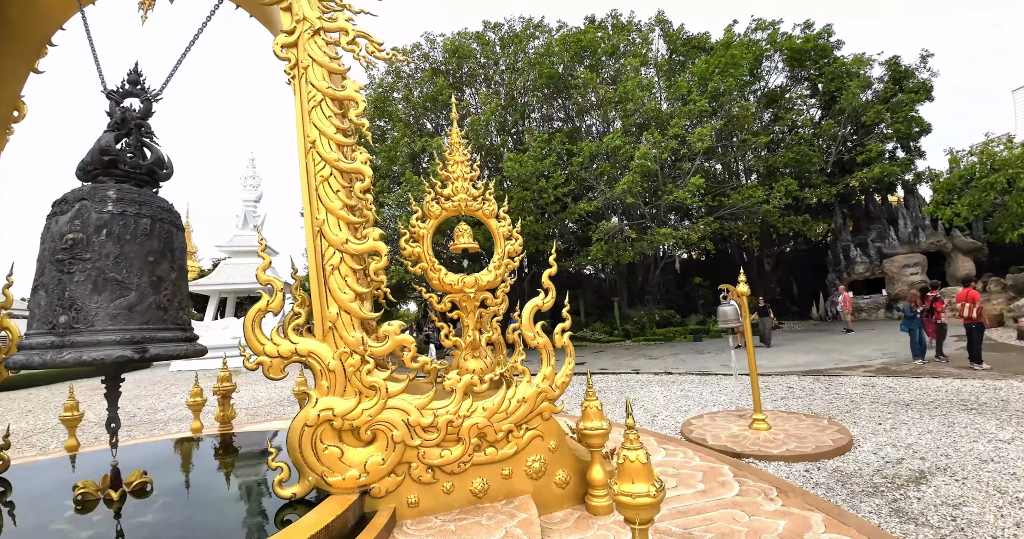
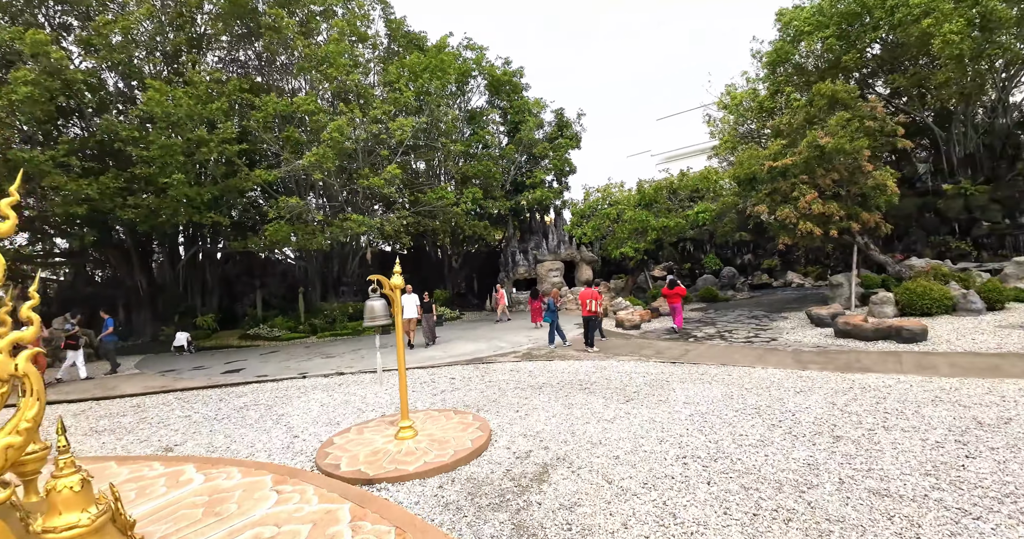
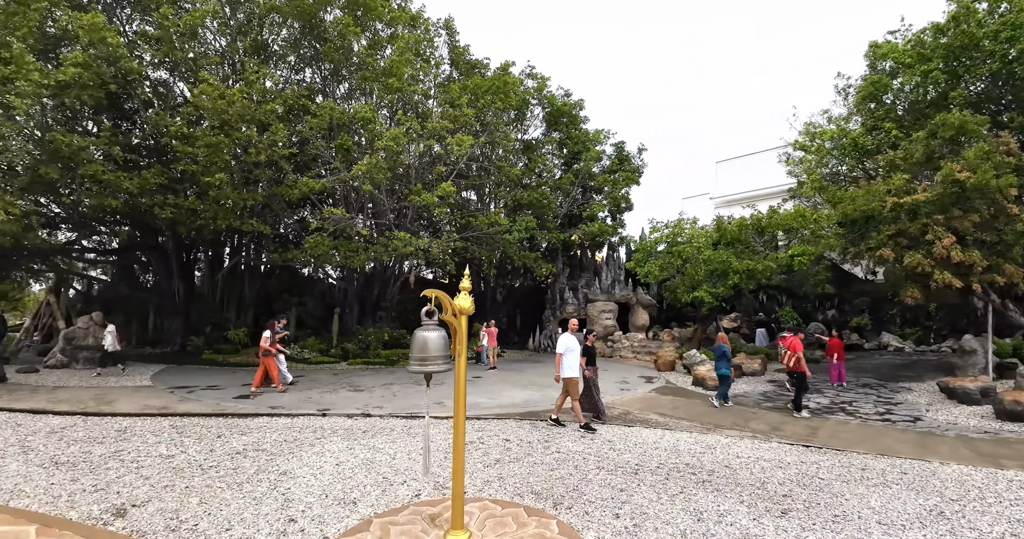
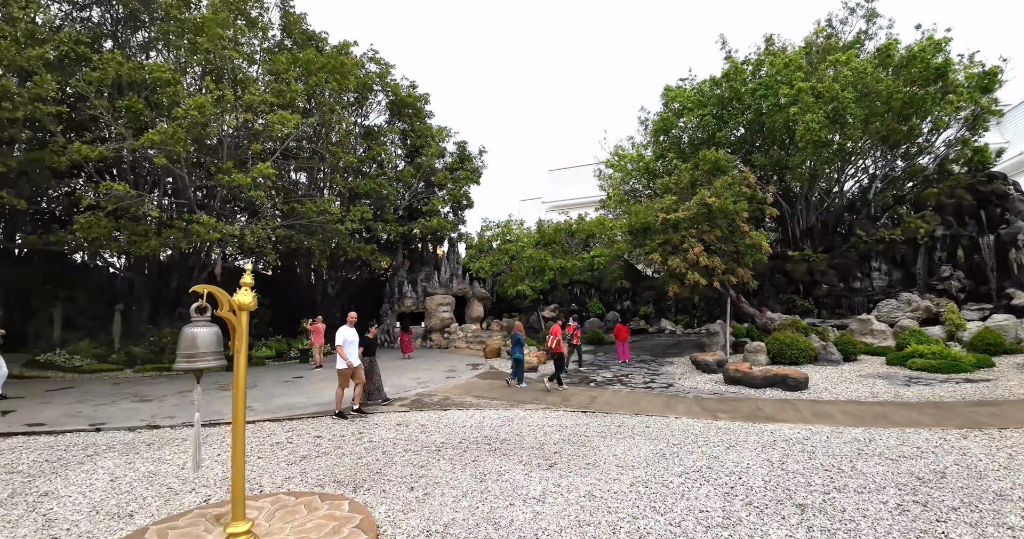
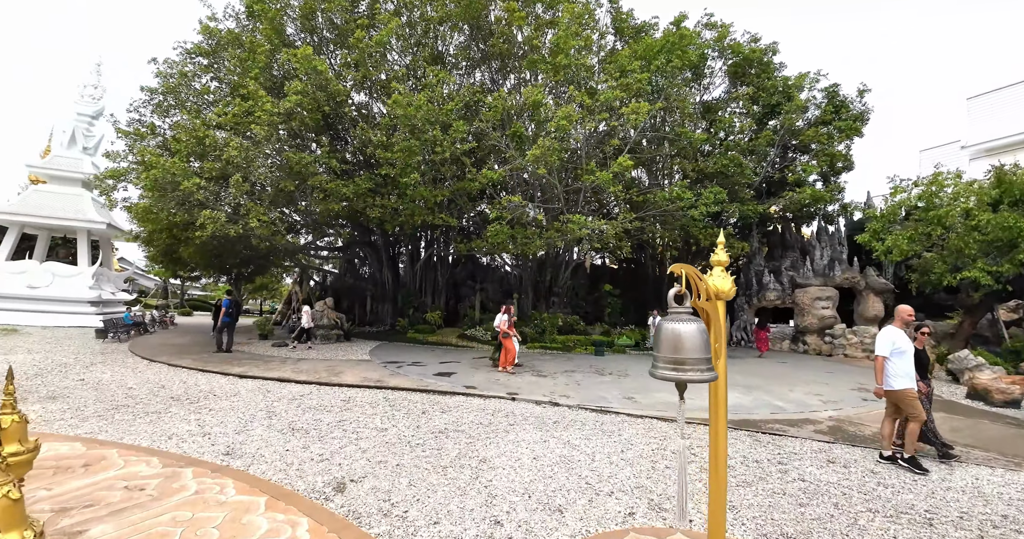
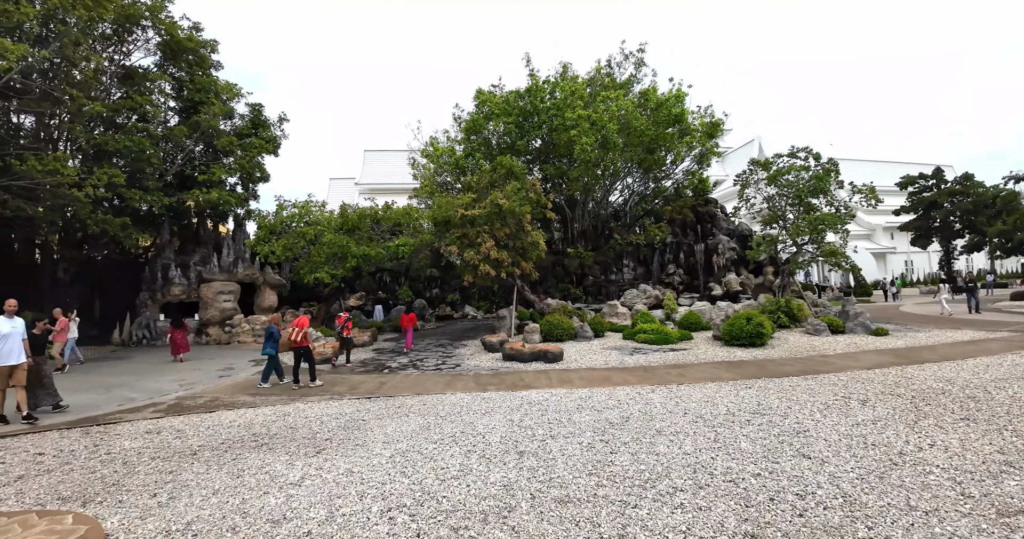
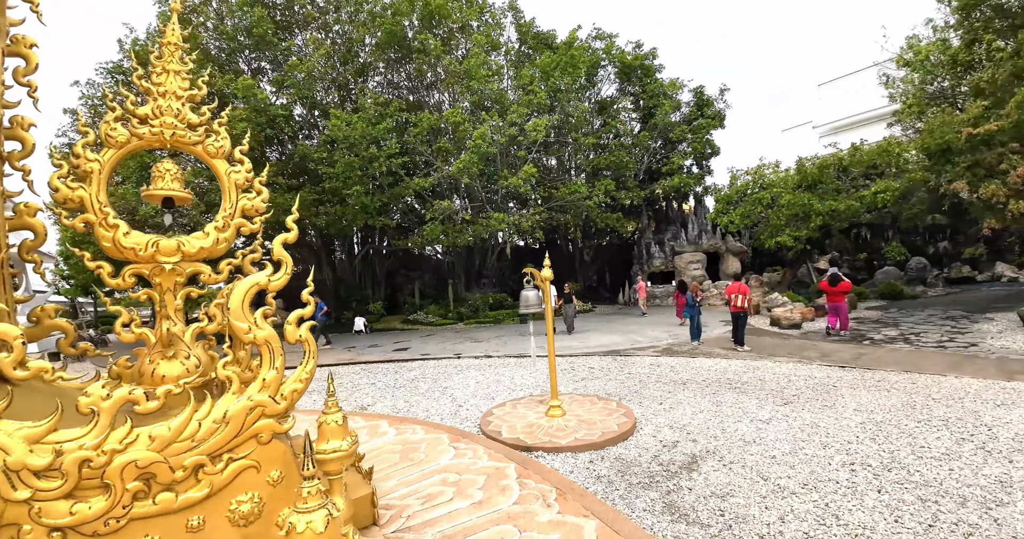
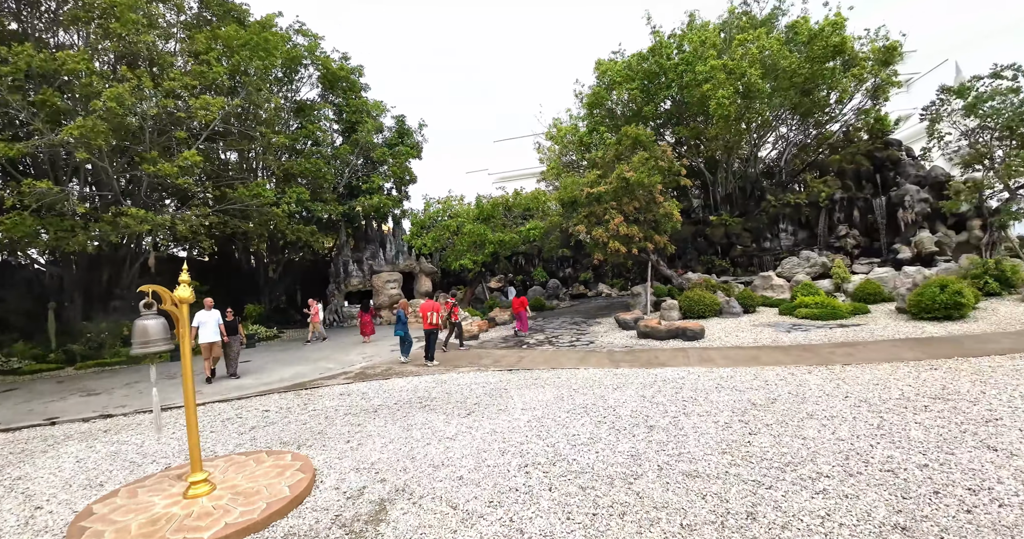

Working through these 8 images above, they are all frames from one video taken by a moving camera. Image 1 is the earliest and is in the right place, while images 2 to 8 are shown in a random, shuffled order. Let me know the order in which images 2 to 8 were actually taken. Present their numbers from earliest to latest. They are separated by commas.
7, 2, 8, 6, 4, 3, 5
